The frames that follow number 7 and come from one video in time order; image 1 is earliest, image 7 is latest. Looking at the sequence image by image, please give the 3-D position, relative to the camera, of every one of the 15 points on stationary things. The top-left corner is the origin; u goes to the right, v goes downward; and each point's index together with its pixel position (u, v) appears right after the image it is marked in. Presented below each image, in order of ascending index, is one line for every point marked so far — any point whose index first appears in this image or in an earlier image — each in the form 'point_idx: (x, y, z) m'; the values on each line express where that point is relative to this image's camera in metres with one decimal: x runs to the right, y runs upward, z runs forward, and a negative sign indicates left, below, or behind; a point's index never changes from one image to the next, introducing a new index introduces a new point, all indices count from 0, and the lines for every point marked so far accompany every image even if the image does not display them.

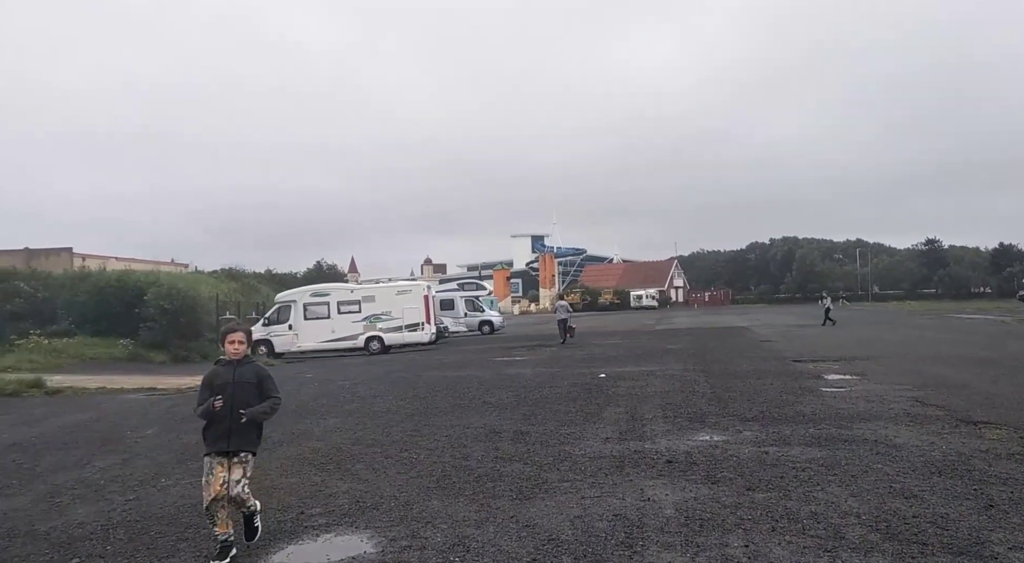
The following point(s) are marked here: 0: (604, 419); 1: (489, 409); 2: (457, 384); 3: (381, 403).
0: (+1.1, -1.7, +9.4) m
1: (-0.3, -1.8, +10.6) m
2: (-1.1, -2.0, +14.7) m
3: (-2.0, -1.9, +11.7) m
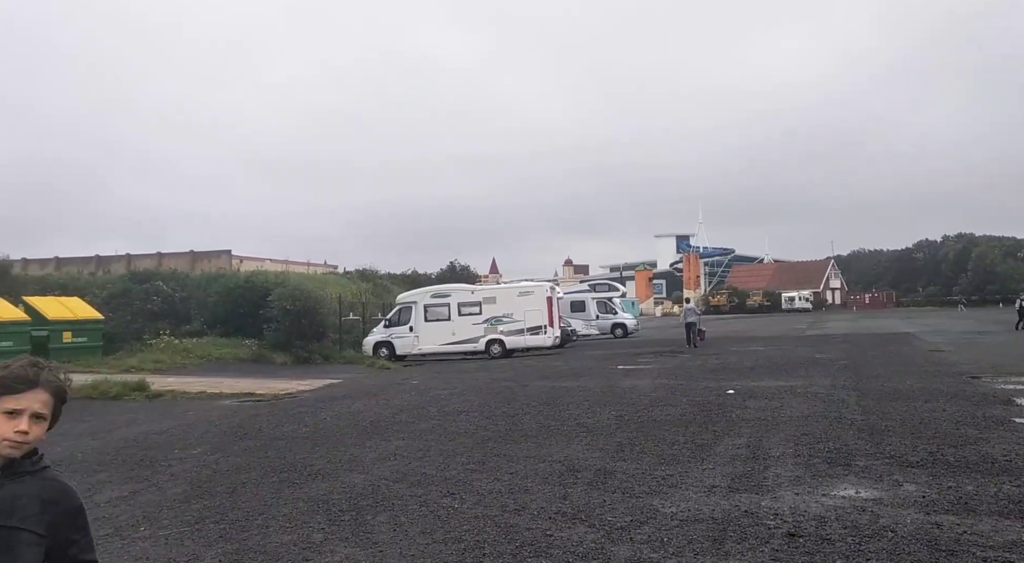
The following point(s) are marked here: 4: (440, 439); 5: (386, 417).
0: (+2.0, -1.7, +7.4) m
1: (+0.8, -1.8, +8.9) m
2: (+0.8, -2.0, +13.1) m
3: (-0.7, -1.9, +10.2) m
4: (-0.9, -1.8, +8.9) m
5: (-1.8, -2.0, +11.0) m
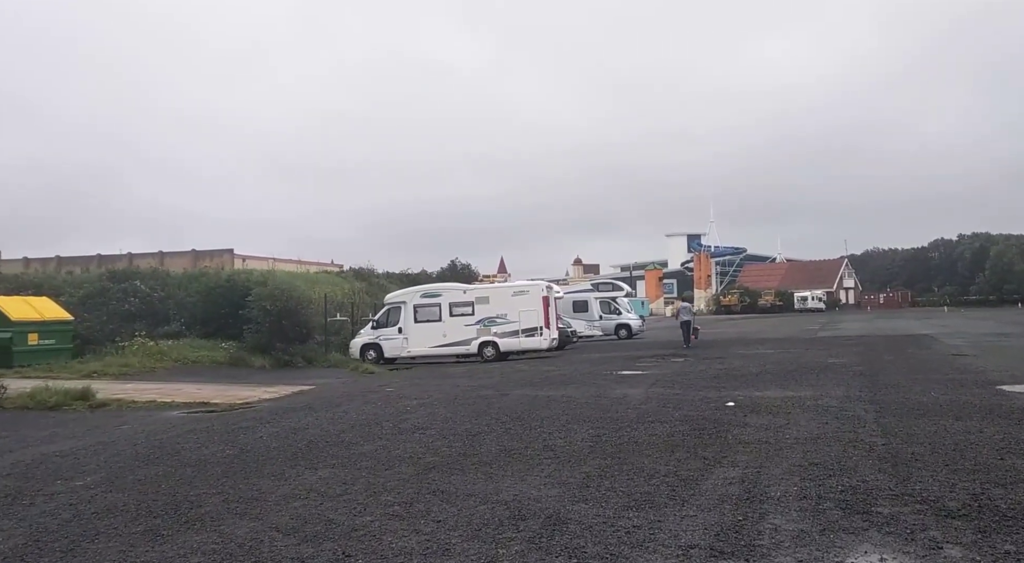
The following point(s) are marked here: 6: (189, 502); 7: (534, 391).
0: (+1.5, -1.7, +6.0) m
1: (+0.3, -1.8, +7.4) m
2: (+0.4, -2.0, +11.6) m
3: (-1.1, -1.9, +8.8) m
4: (-1.3, -1.8, +7.5) m
5: (-2.3, -1.9, +9.6) m
6: (-2.6, -1.8, +6.2) m
7: (+0.4, -2.1, +14.6) m
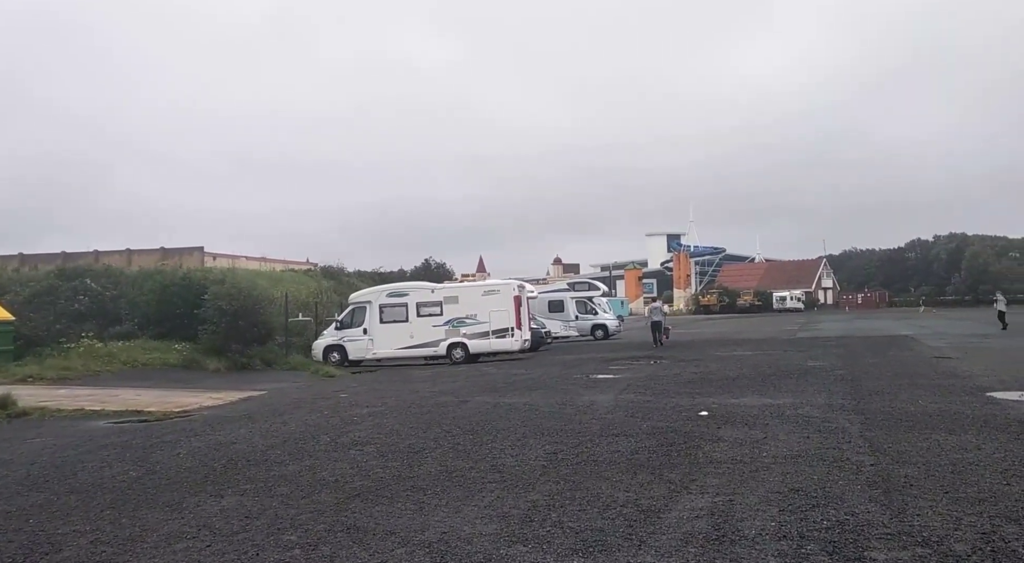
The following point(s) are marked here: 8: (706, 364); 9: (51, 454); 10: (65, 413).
0: (+1.0, -1.7, +5.0) m
1: (-0.2, -1.7, +6.5) m
2: (-0.3, -1.9, +10.6) m
3: (-1.7, -1.8, +7.8) m
4: (-1.9, -1.8, +6.5) m
5: (-2.9, -1.9, +8.6) m
6: (-3.1, -1.8, +5.1) m
7: (-0.3, -2.1, +13.6) m
8: (+5.0, -2.1, +19.6) m
9: (-5.4, -2.0, +9.0) m
10: (-7.6, -2.2, +13.0) m
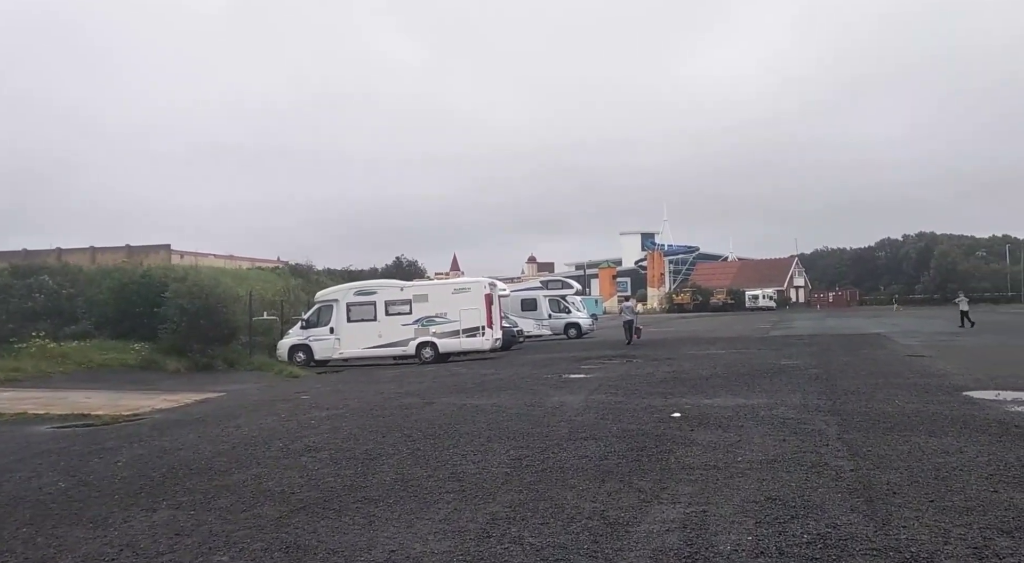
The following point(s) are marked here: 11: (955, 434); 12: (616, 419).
0: (+0.7, -1.6, +4.6) m
1: (-0.5, -1.7, +6.0) m
2: (-0.7, -1.9, +10.2) m
3: (-2.1, -1.8, +7.3) m
4: (-2.2, -1.8, +5.9) m
5: (-3.3, -1.9, +8.0) m
6: (-3.4, -1.7, +4.6) m
7: (-0.8, -2.0, +13.1) m
8: (+4.2, -2.1, +19.3) m
9: (-5.8, -2.0, +8.3) m
10: (-8.1, -2.2, +12.3) m
11: (+4.5, -1.6, +7.8) m
12: (+1.4, -1.8, +10.0) m
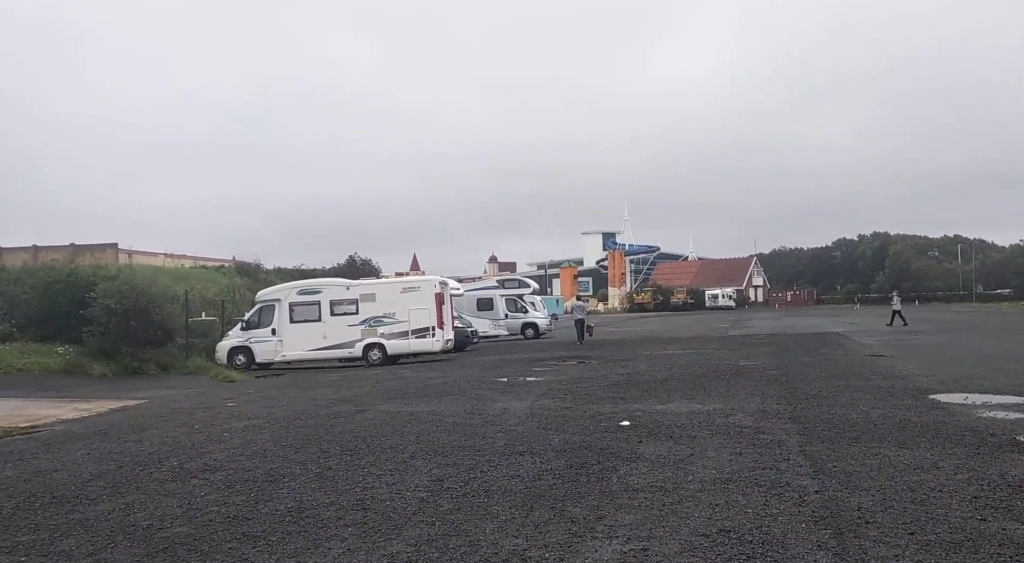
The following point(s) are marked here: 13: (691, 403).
0: (+0.2, -1.6, +3.7) m
1: (-1.1, -1.7, +5.0) m
2: (-1.5, -1.8, +9.2) m
3: (-2.7, -1.7, +6.2) m
4: (-2.8, -1.7, +4.9) m
5: (-4.0, -1.8, +6.9) m
6: (-3.9, -1.7, +3.5) m
7: (-1.8, -2.0, +12.1) m
8: (+3.0, -2.0, +18.6) m
9: (-6.5, -2.0, +7.1) m
10: (-9.0, -2.1, +10.9) m
11: (+3.8, -1.5, +7.0) m
12: (+0.6, -1.8, +9.1) m
13: (+2.6, -1.8, +11.2) m
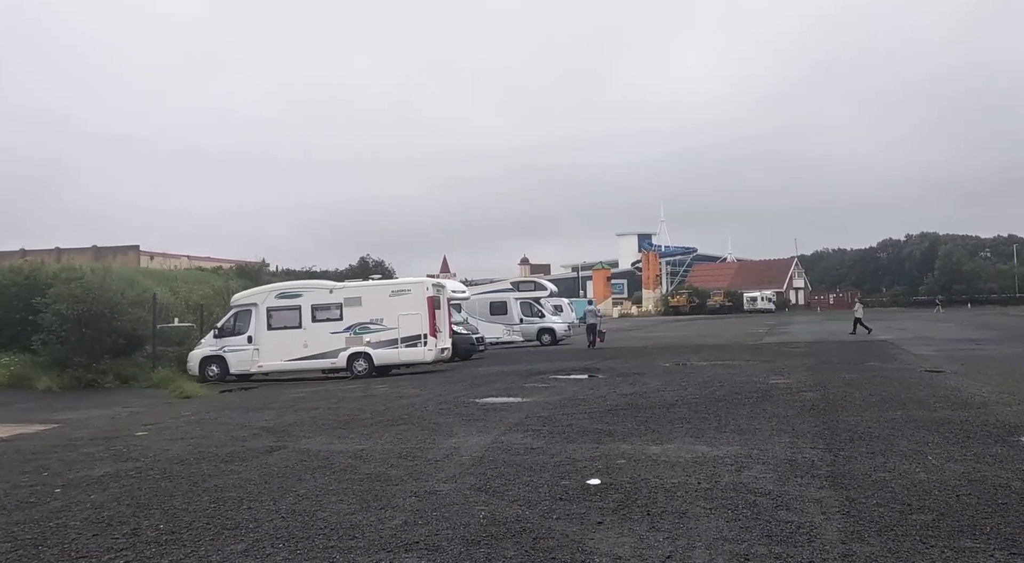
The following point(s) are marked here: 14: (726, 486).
0: (-0.8, -1.6, +1.1) m
1: (-2.0, -1.7, +2.5) m
2: (-2.2, -1.9, +6.6) m
3: (-3.5, -1.8, +3.8) m
4: (-3.7, -1.7, +2.4) m
5: (-4.7, -1.8, +4.5) m
6: (-4.8, -1.7, +1.1) m
7: (-2.3, -2.0, +9.6) m
8: (+2.8, -2.1, +15.8) m
9: (-7.3, -2.0, +4.8) m
10: (-9.6, -2.2, +8.8) m
11: (+3.0, -1.5, +4.2) m
12: (-0.1, -1.8, +6.4) m
13: (+2.0, -1.8, +8.4) m
14: (+1.8, -1.7, +6.4) m
